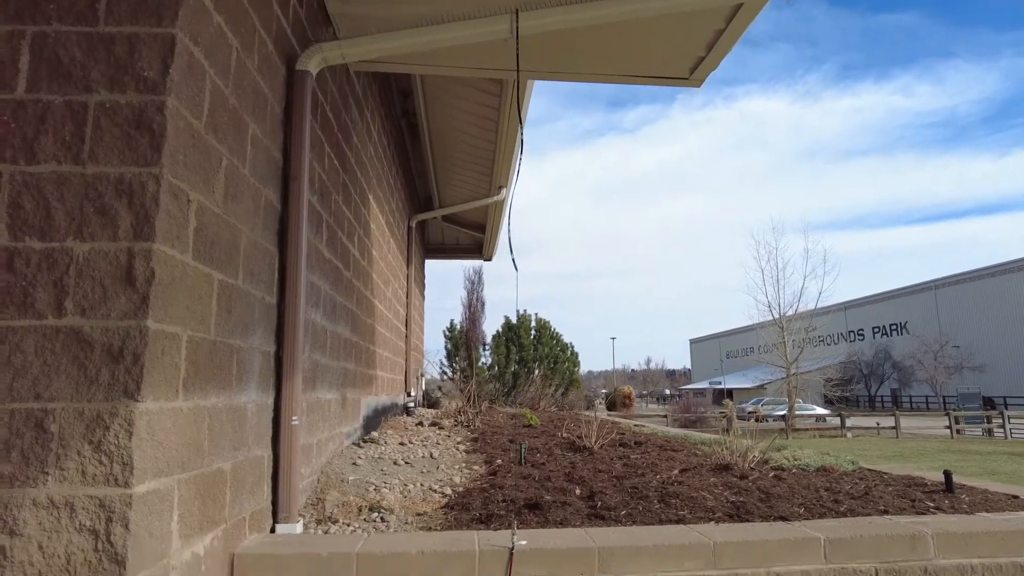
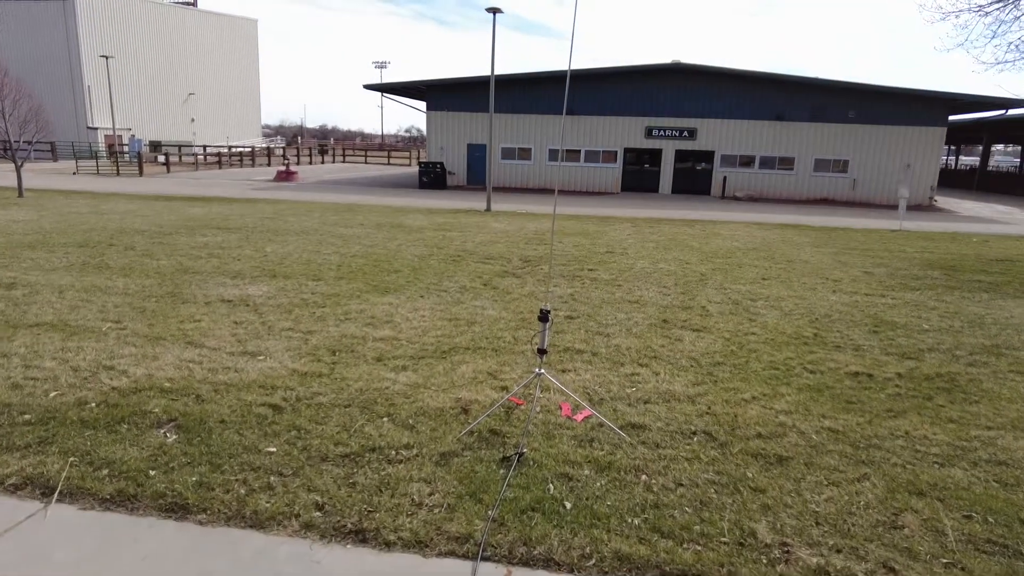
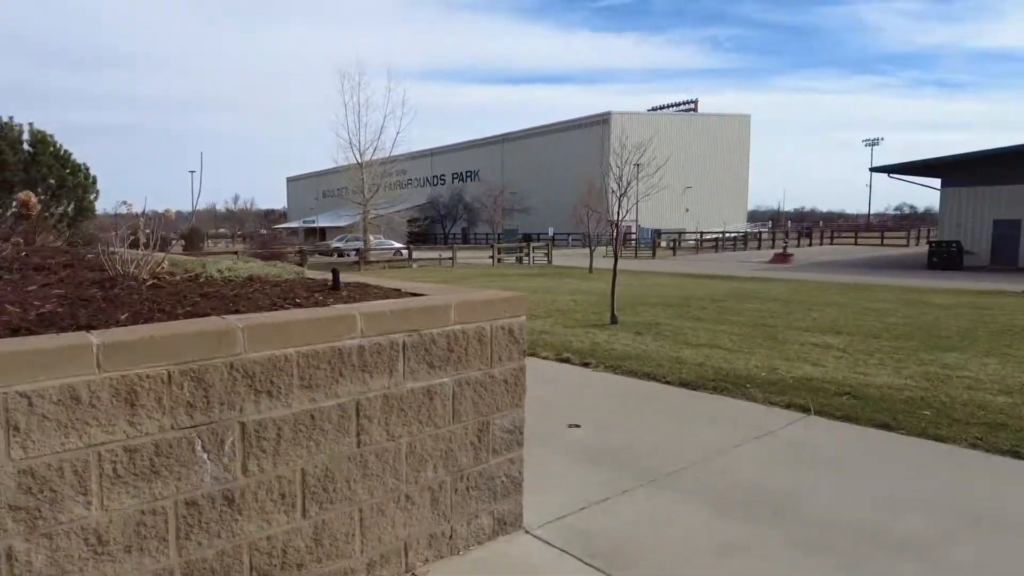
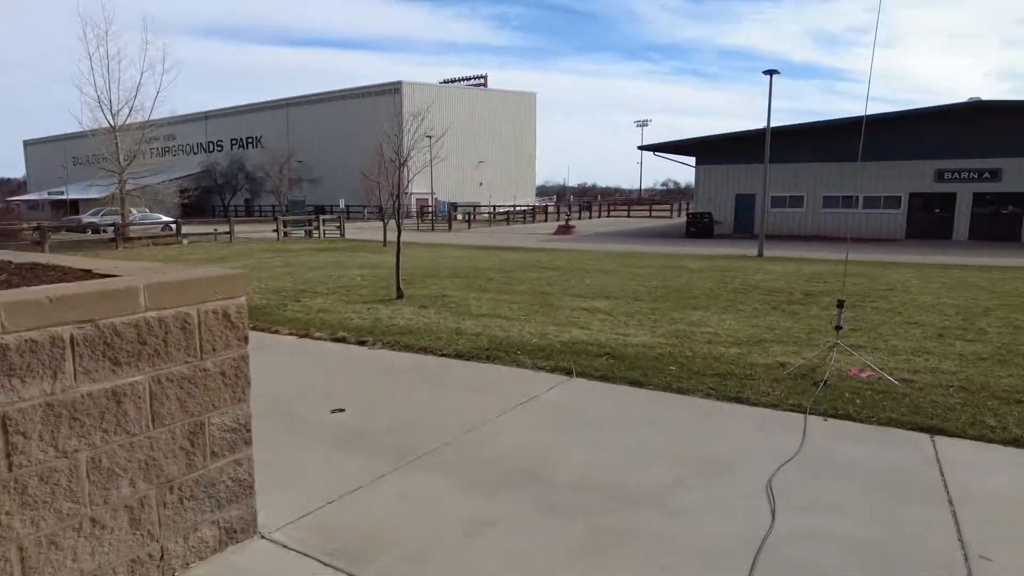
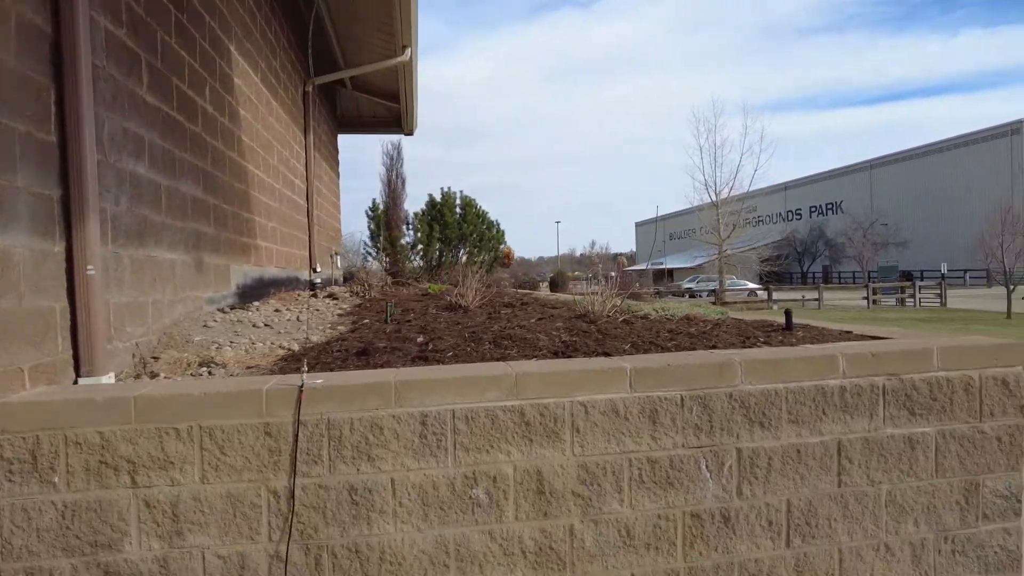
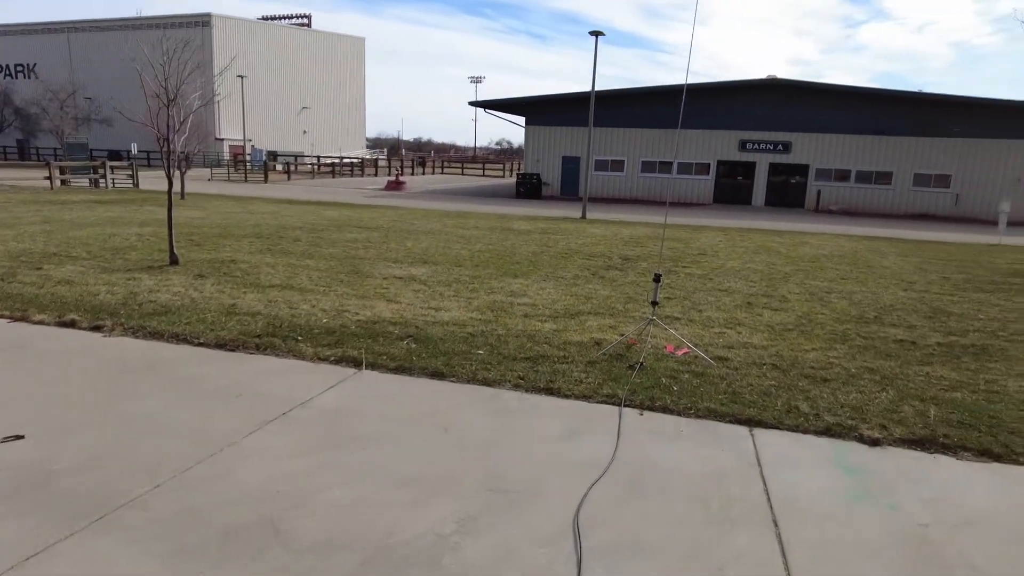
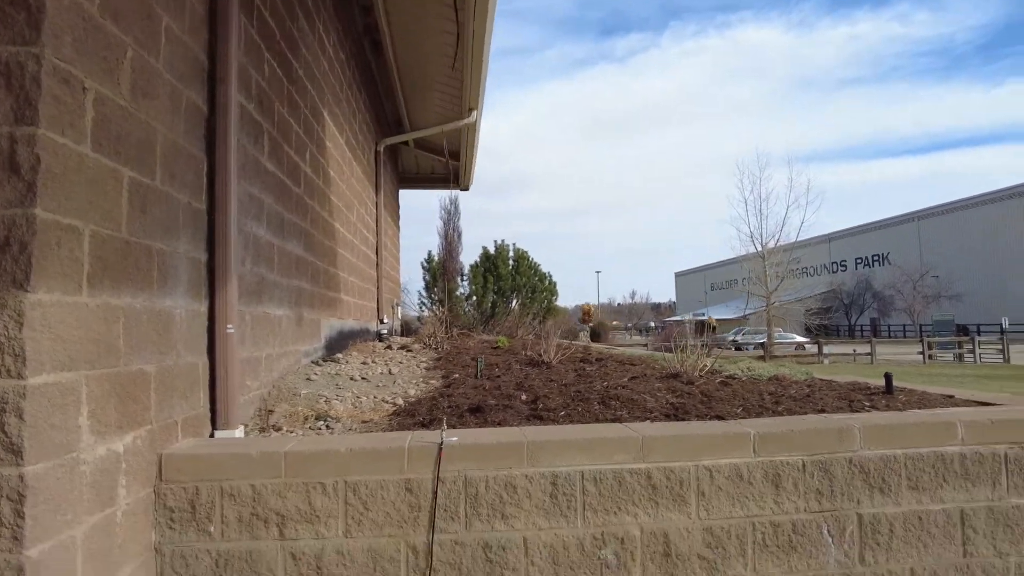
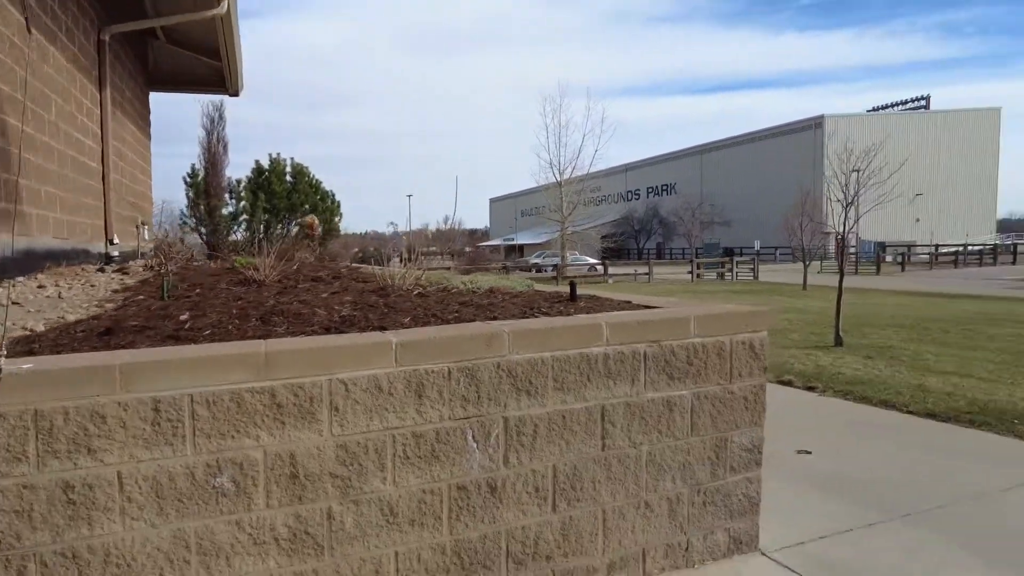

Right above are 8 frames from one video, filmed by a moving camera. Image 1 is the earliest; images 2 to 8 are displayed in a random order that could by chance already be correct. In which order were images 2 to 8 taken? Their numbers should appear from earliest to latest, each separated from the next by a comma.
7, 5, 8, 3, 4, 6, 2
